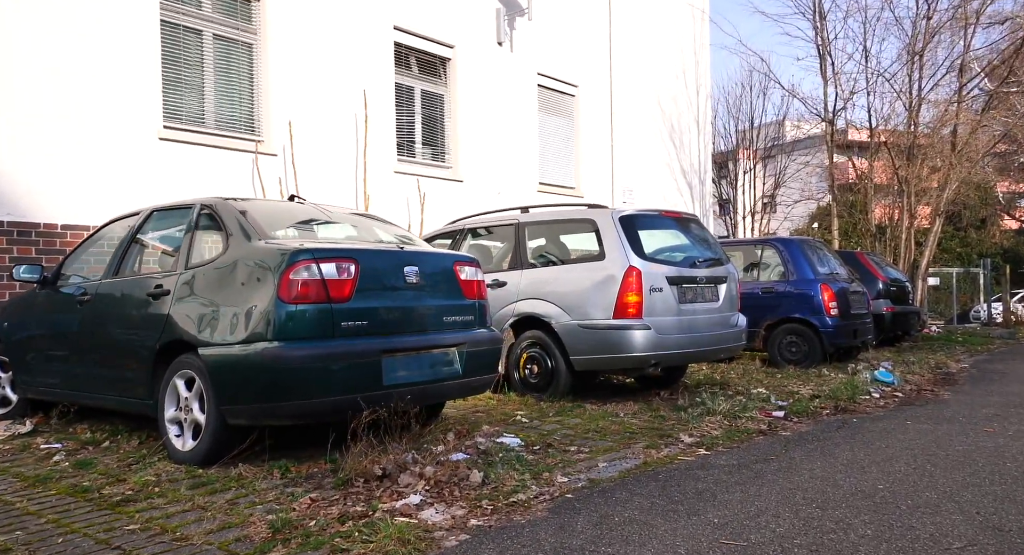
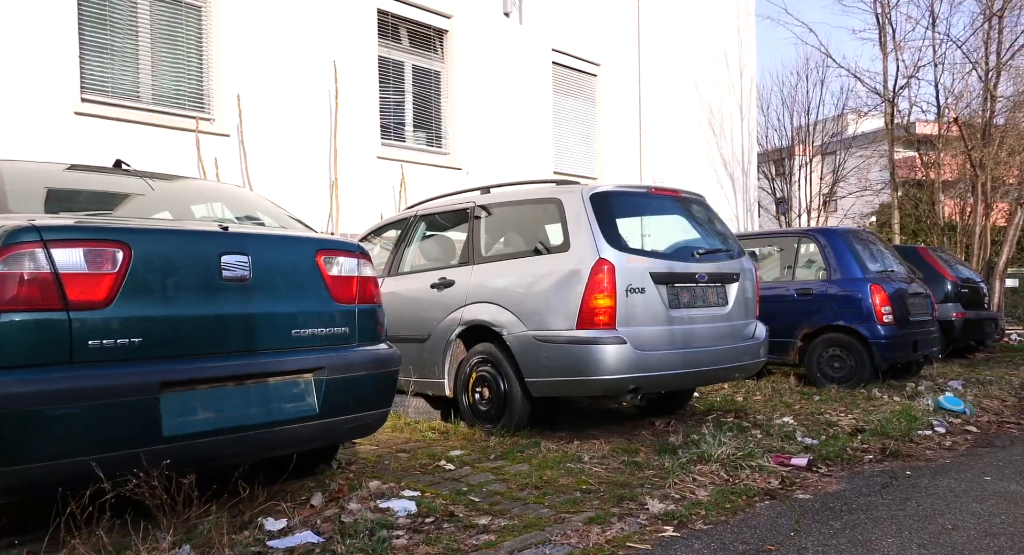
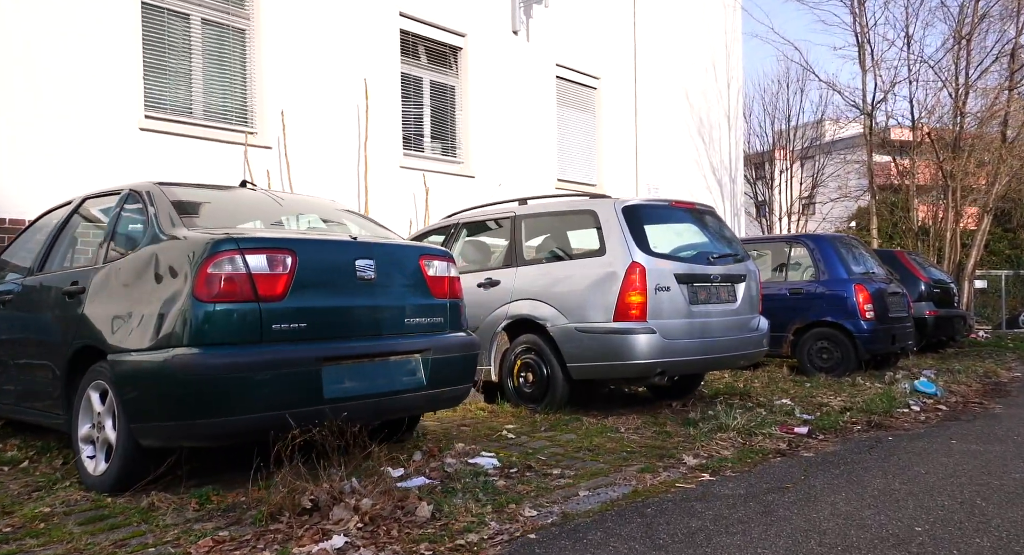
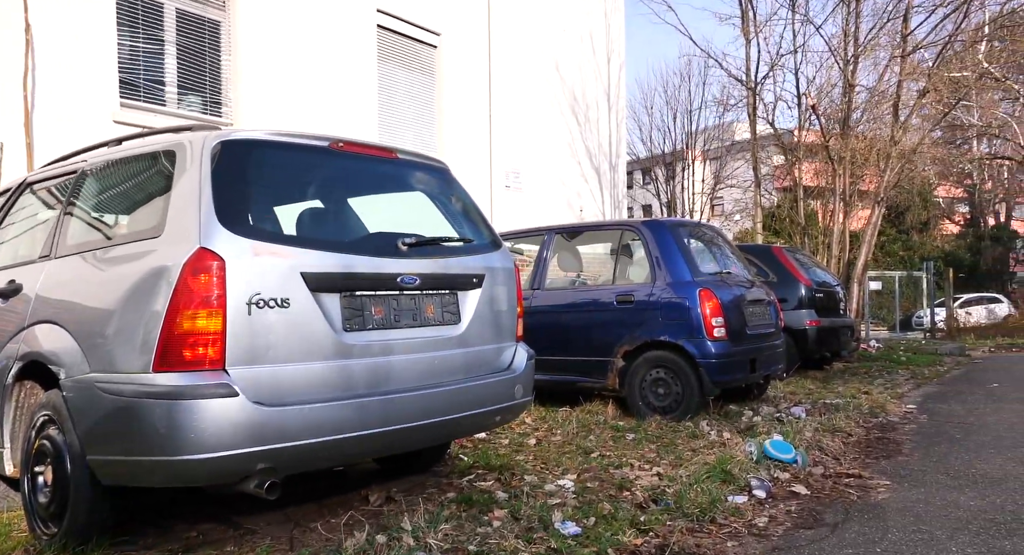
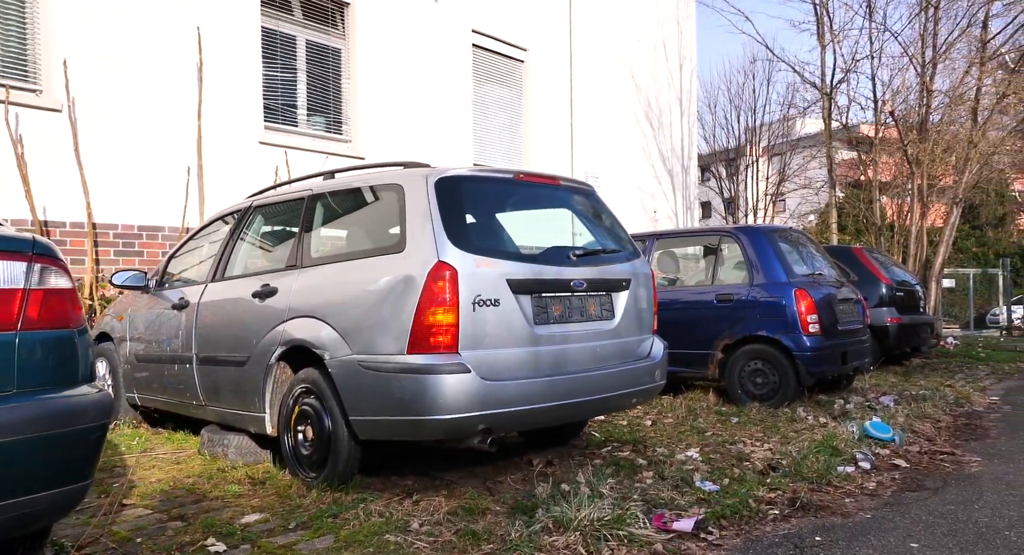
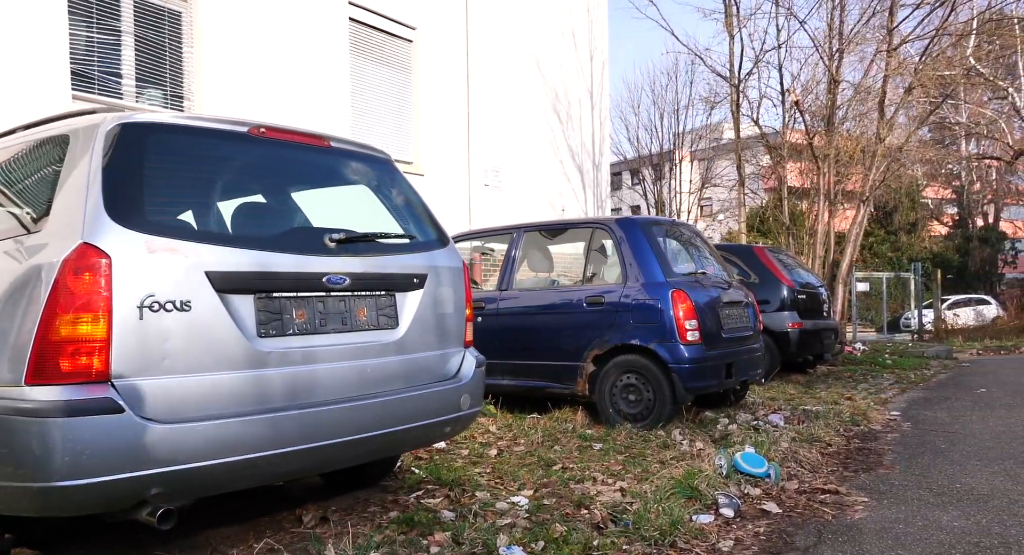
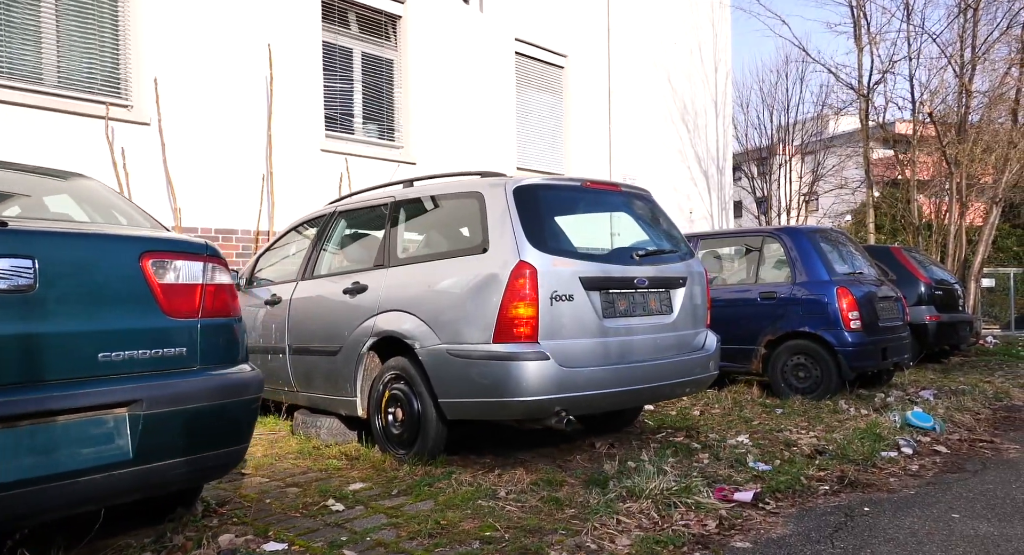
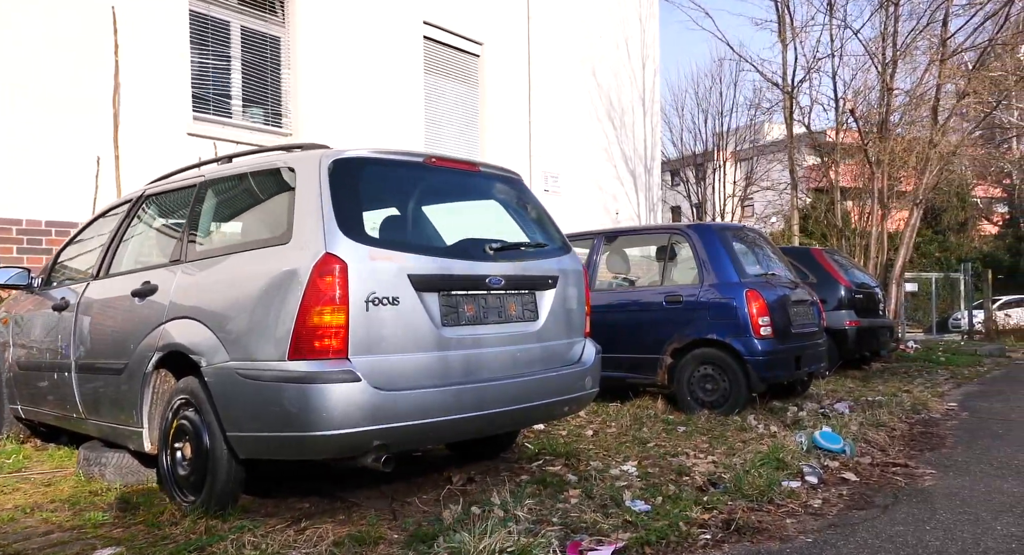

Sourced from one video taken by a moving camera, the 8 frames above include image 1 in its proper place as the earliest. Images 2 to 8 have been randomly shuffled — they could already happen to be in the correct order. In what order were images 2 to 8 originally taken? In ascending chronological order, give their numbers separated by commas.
3, 2, 7, 5, 8, 4, 6
